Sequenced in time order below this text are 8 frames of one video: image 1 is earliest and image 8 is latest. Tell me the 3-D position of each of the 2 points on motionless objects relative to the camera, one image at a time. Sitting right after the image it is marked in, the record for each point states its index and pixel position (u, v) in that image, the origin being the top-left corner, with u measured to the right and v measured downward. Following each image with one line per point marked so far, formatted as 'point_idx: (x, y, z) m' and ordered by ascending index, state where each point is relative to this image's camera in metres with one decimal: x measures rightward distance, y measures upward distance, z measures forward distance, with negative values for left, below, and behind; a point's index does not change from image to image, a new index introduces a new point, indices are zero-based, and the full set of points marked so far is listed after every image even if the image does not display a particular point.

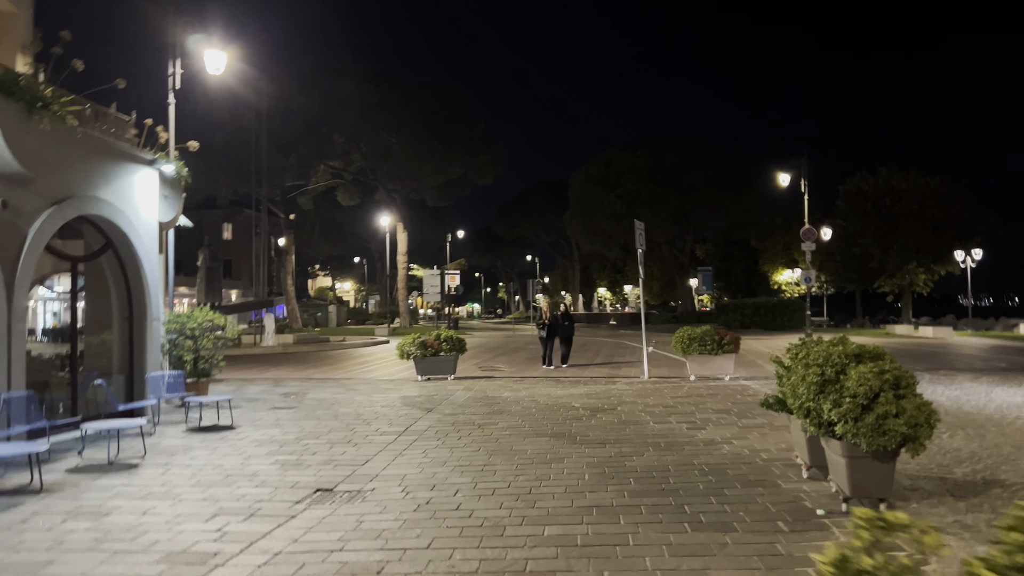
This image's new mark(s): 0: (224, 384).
0: (-6.2, -2.1, +17.1) m
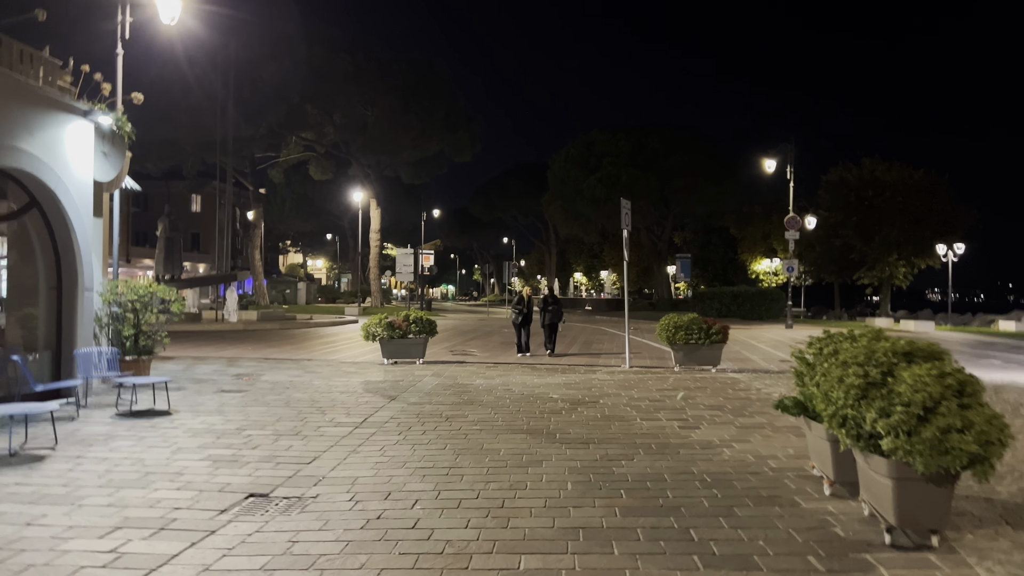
0: (-6.7, -1.5, +15.8) m
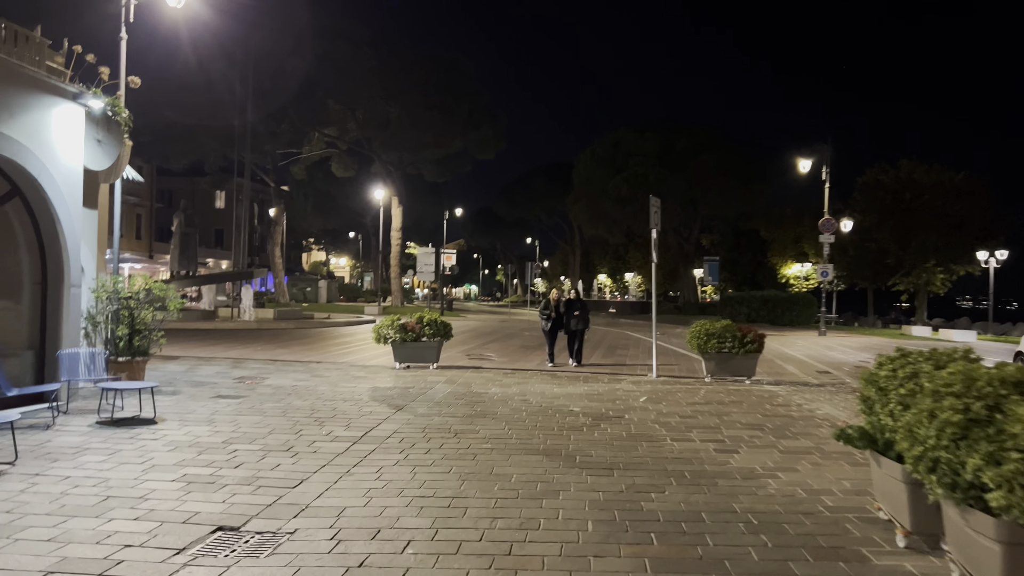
0: (-6.4, -1.4, +15.1) m
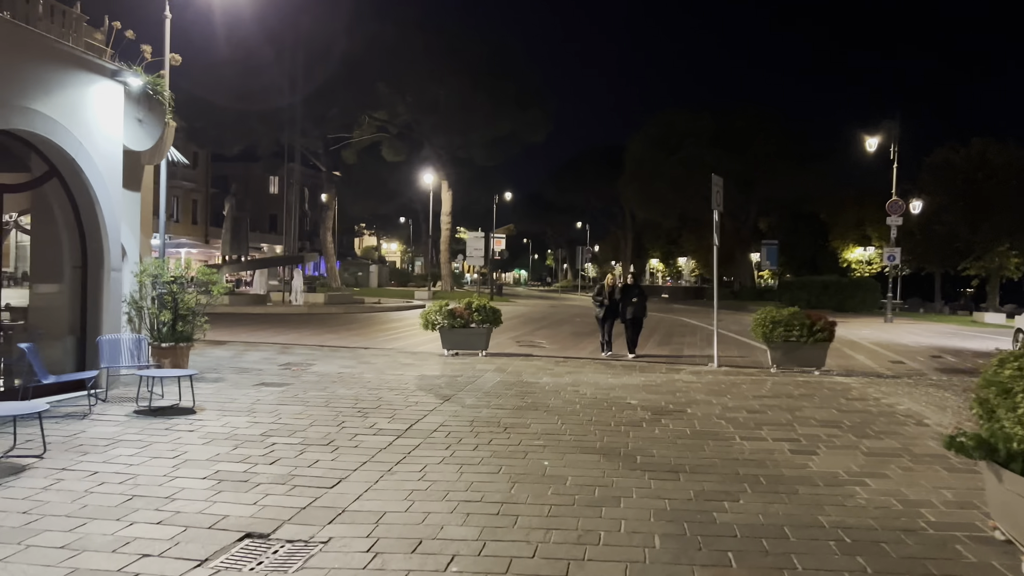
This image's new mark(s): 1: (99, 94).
0: (-5.4, -1.2, +14.9) m
1: (-4.9, +2.3, +9.5) m
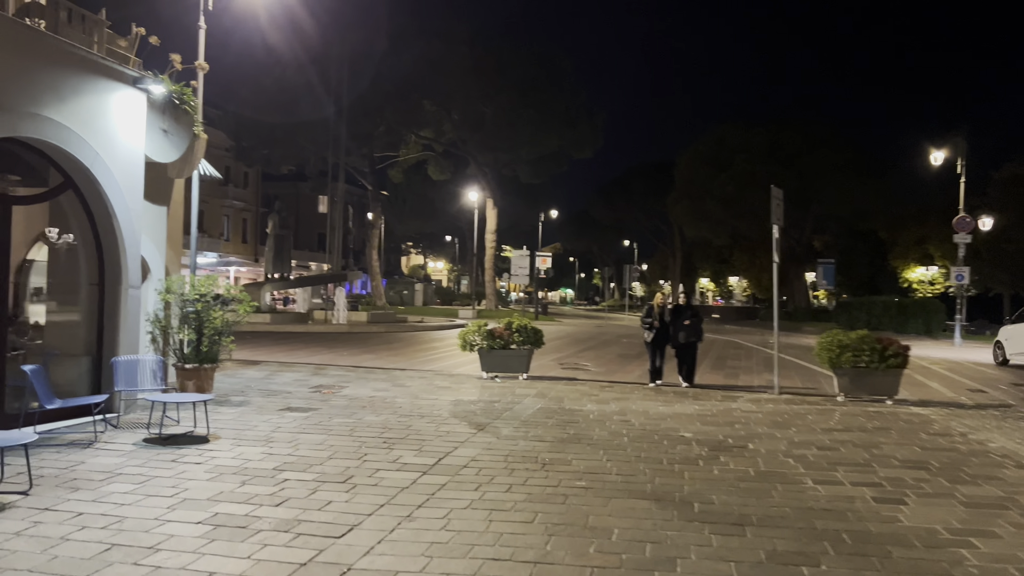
0: (-4.6, -1.5, +14.3) m
1: (-4.5, +2.1, +9.1) m
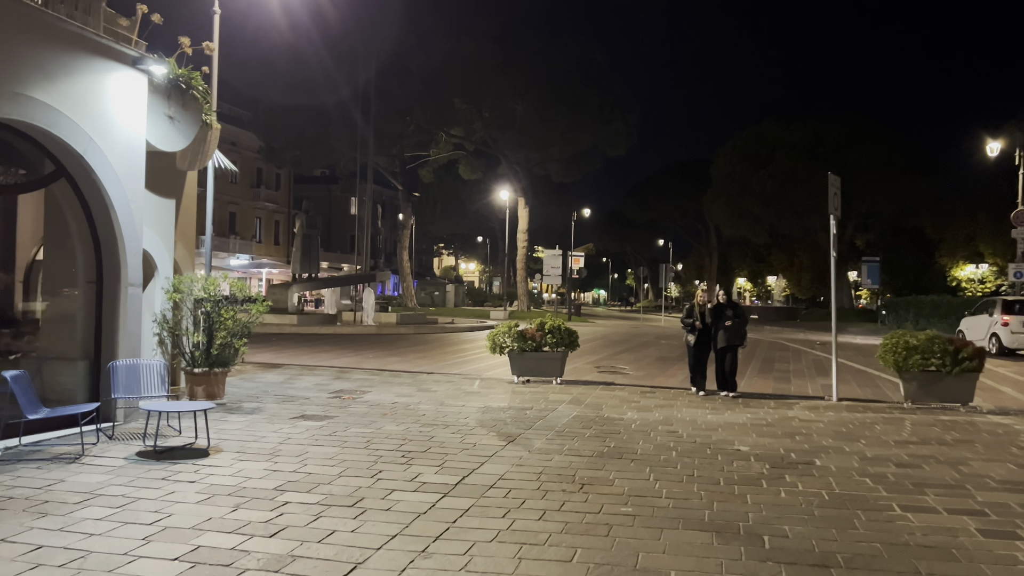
0: (-4.1, -1.5, +13.6) m
1: (-4.1, +2.1, +8.4) m
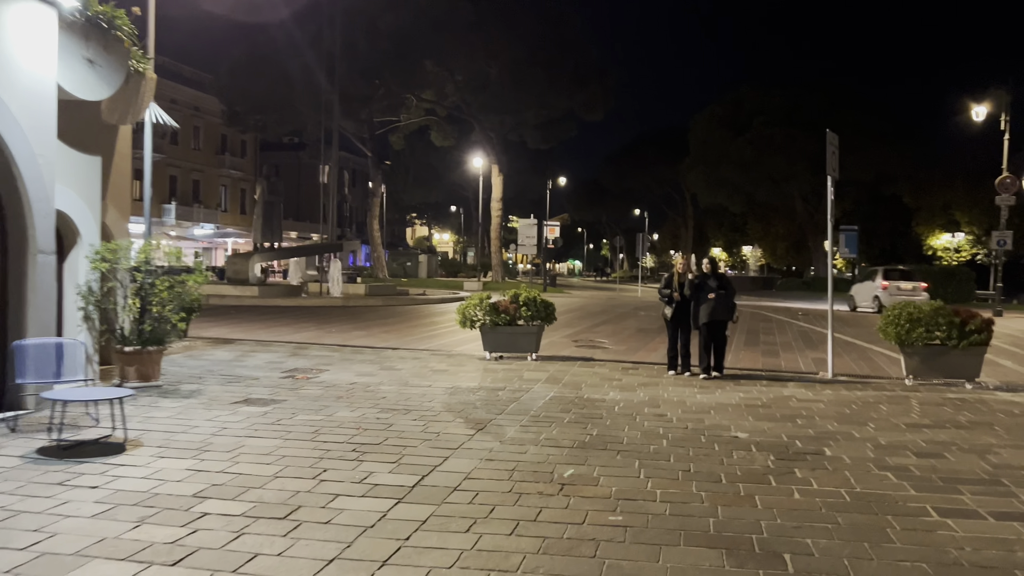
0: (-4.5, -1.0, +12.5) m
1: (-4.4, +2.4, +7.1) m
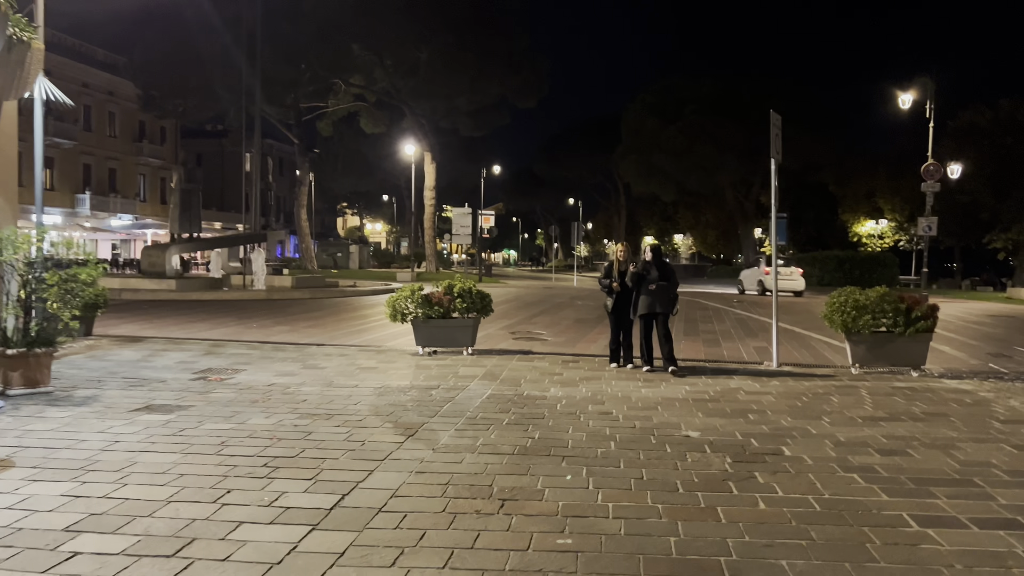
0: (-5.5, -0.9, +11.5) m
1: (-5.0, +2.4, +6.1) m
